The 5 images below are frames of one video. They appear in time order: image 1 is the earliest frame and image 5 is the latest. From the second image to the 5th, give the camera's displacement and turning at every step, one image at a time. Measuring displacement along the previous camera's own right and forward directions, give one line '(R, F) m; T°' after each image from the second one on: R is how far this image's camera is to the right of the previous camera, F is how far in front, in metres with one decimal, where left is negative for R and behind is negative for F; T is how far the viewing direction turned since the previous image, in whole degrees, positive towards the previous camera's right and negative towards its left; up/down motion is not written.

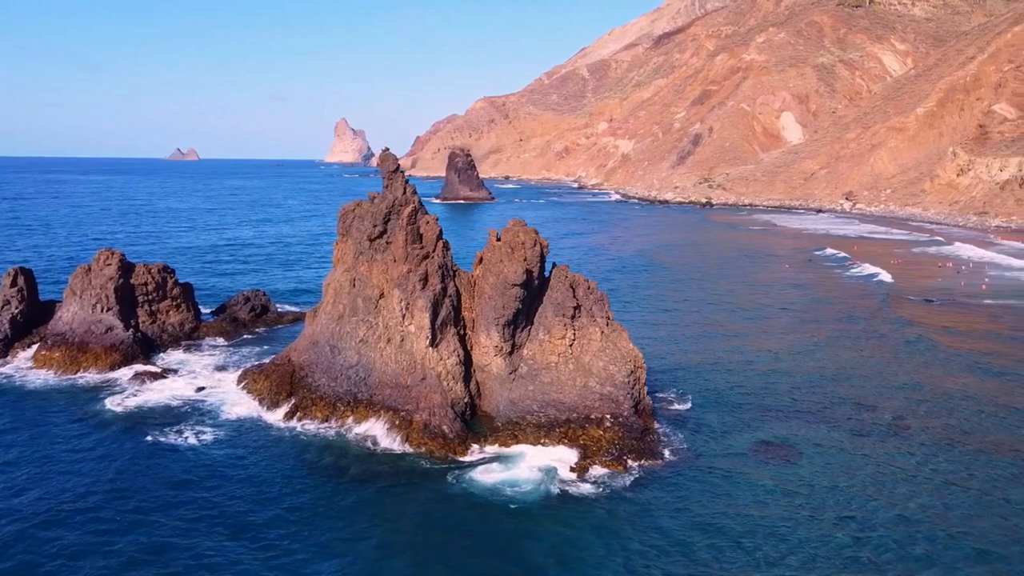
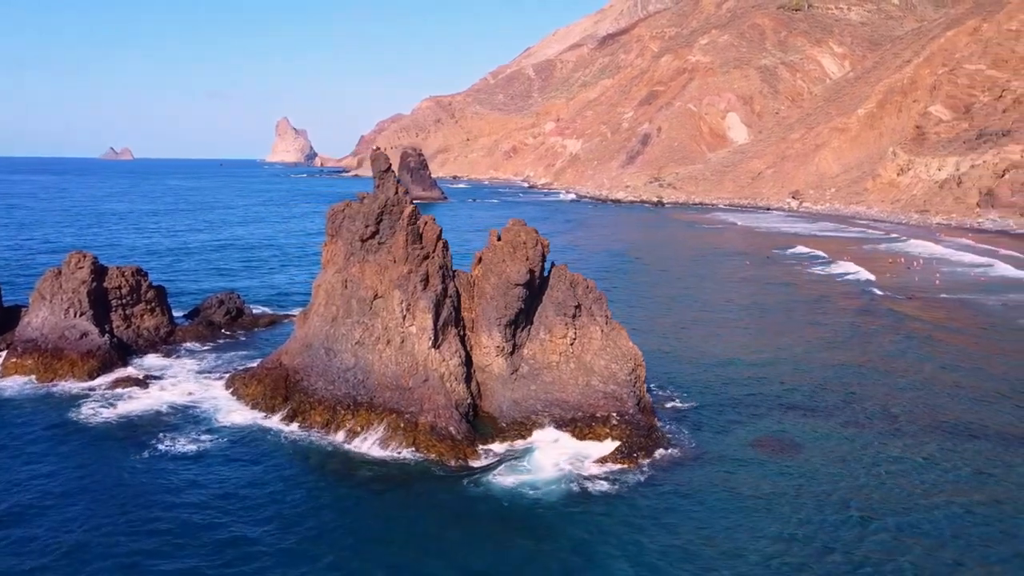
(-1.2, +0.1) m; +4°
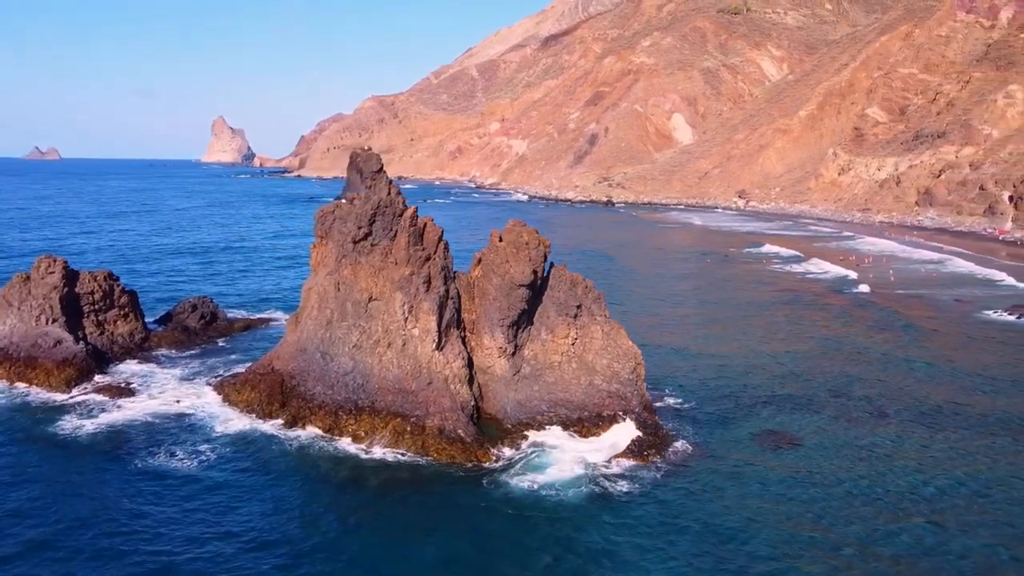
(-1.3, +0.1) m; +4°
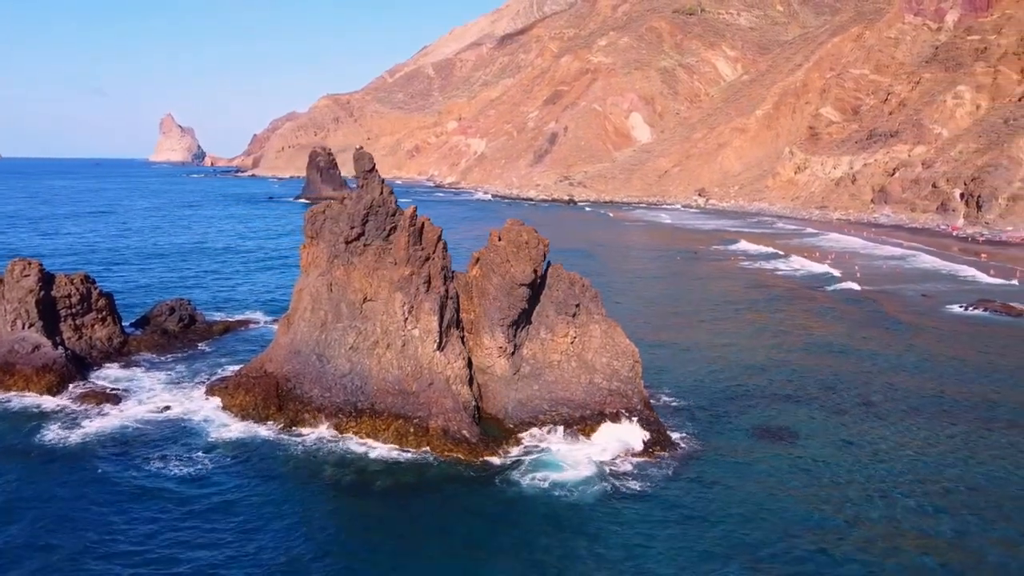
(-1.0, +0.1) m; +3°
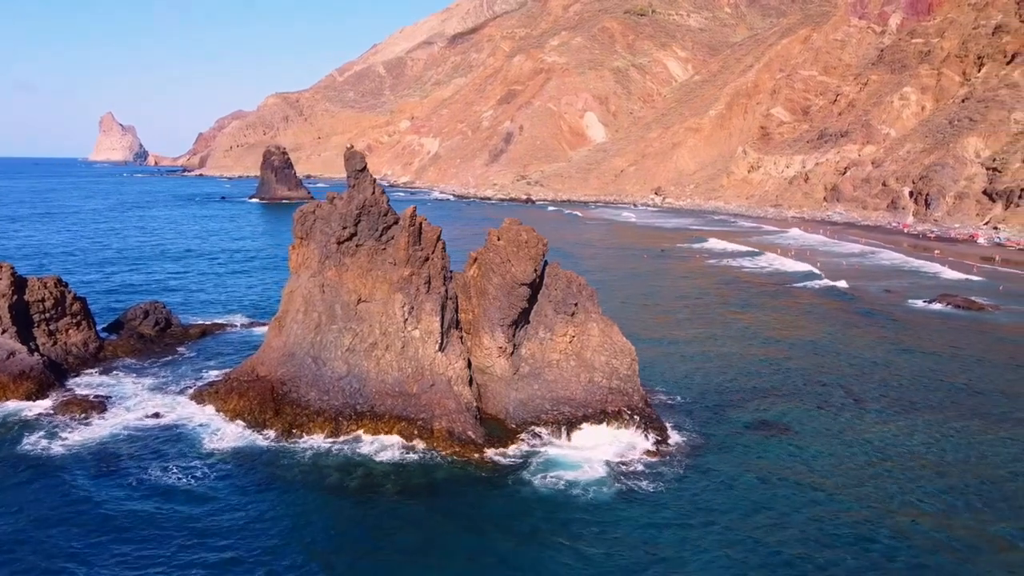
(-1.1, +0.1) m; +3°
